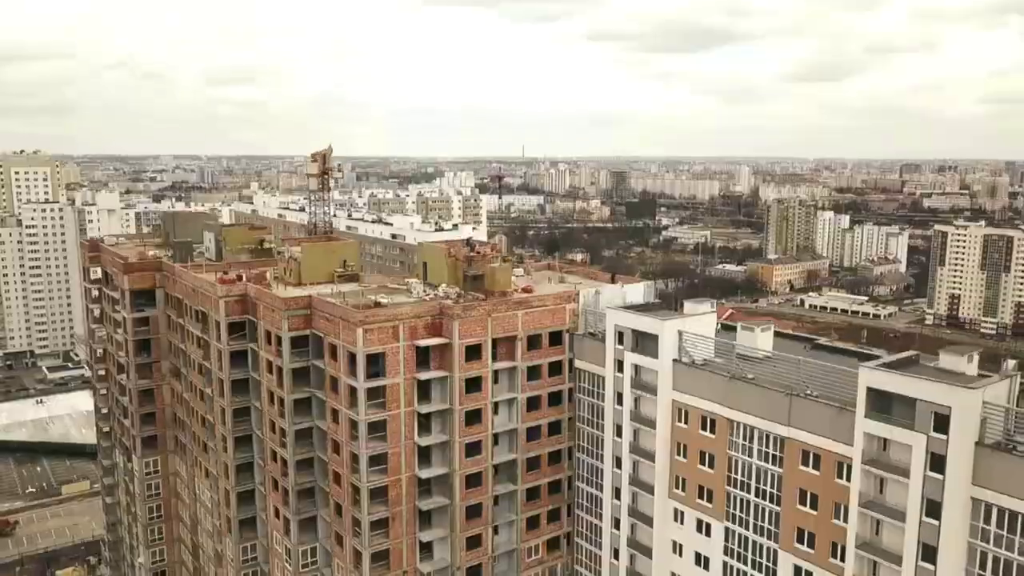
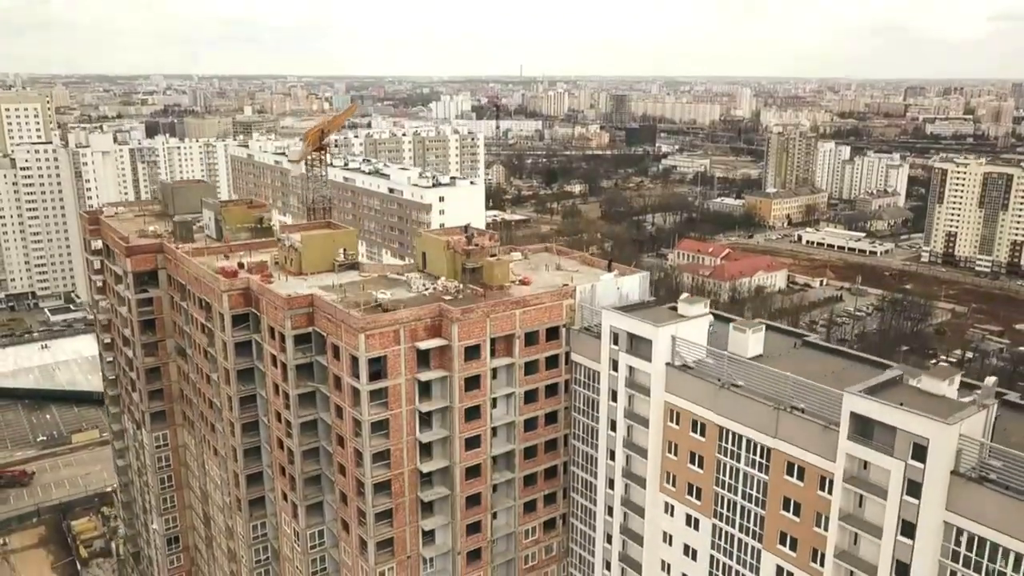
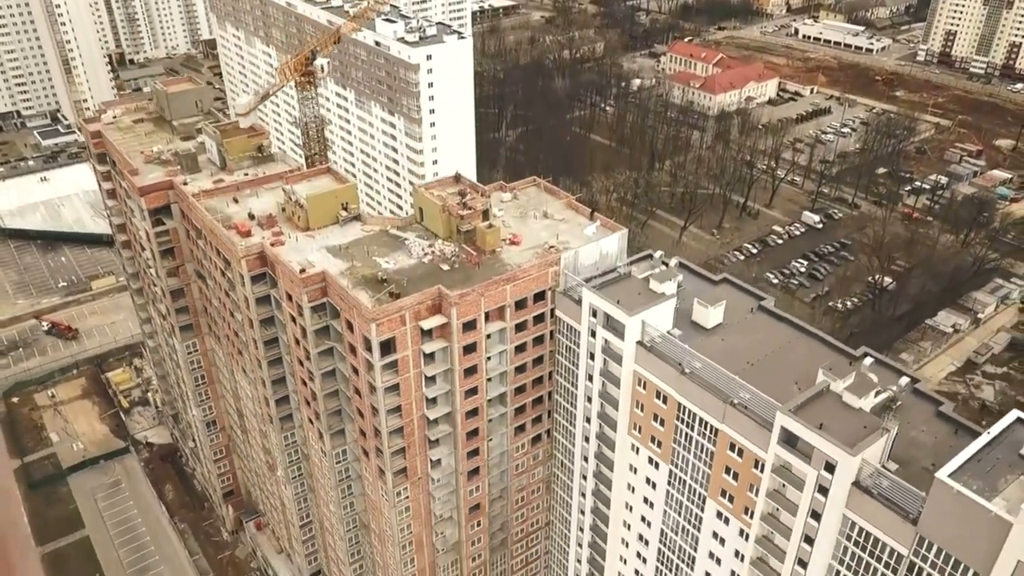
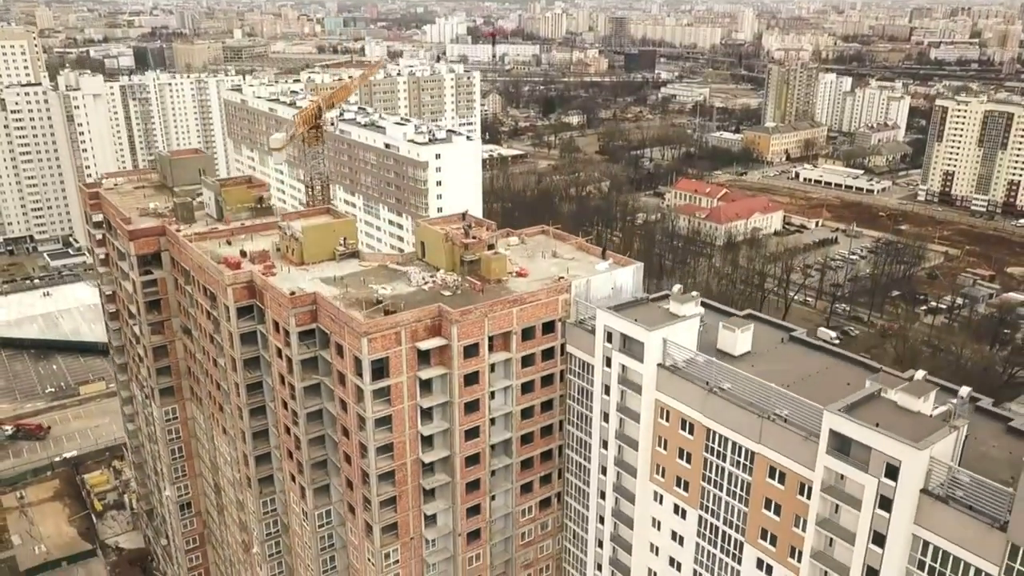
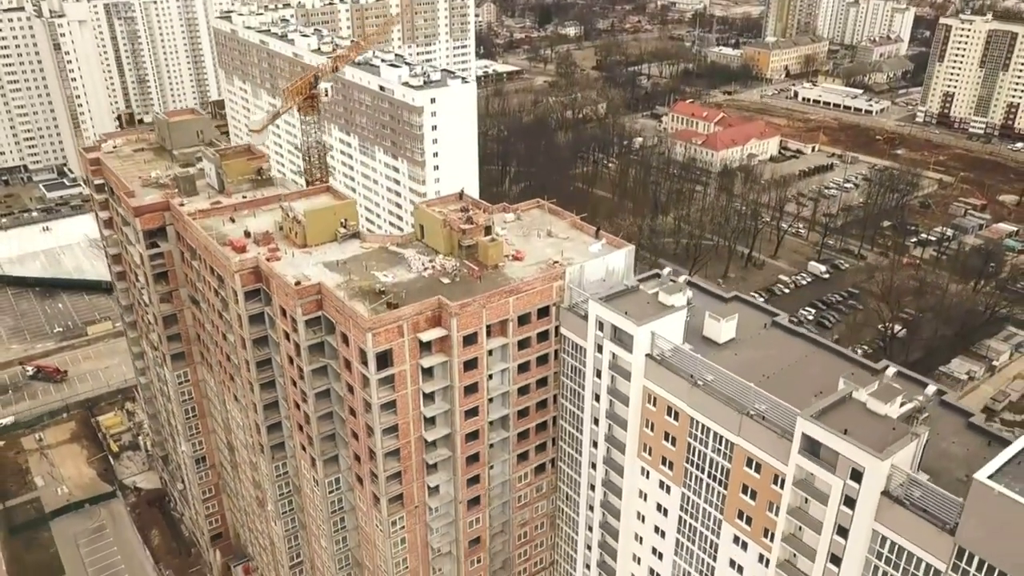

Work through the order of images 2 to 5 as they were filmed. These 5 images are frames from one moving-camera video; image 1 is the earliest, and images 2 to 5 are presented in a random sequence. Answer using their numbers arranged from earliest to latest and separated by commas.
2, 4, 5, 3
